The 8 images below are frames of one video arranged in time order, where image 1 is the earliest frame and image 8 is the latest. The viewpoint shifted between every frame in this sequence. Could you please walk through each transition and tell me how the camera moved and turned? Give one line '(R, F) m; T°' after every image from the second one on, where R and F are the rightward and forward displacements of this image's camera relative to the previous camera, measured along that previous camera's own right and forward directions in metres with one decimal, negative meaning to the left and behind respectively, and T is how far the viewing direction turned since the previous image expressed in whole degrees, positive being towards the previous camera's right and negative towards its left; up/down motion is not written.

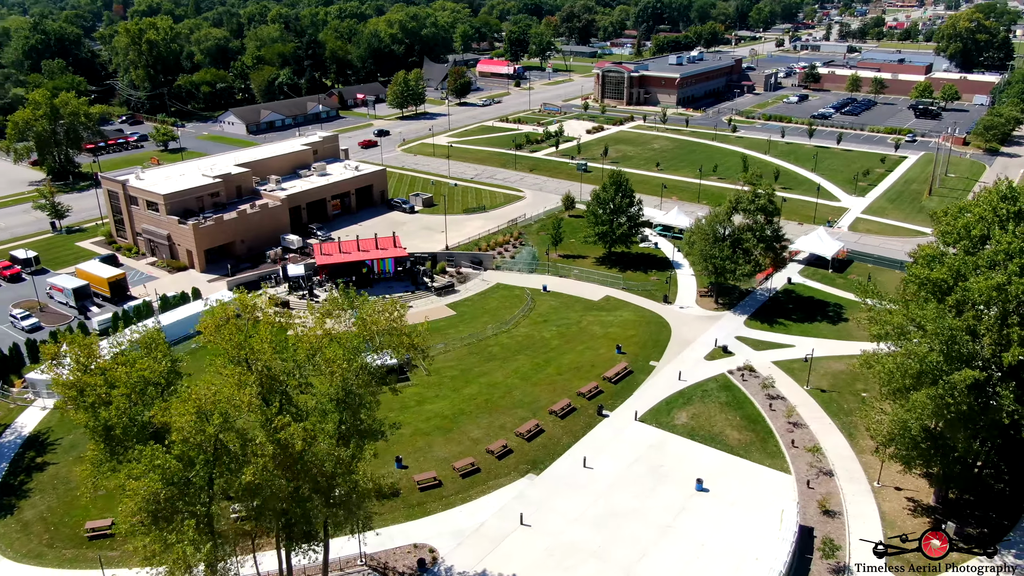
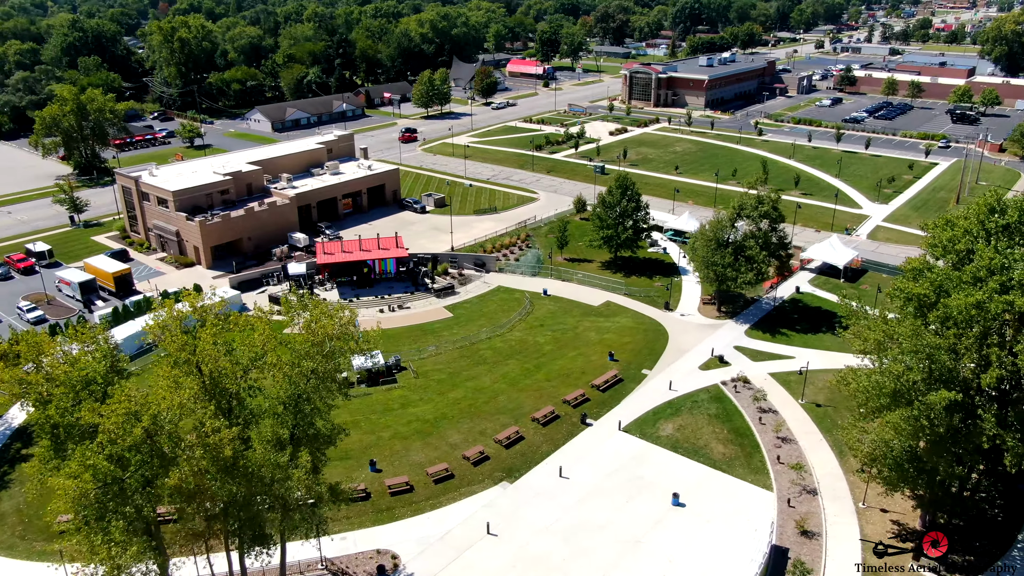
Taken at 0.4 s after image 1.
(+3.0, +0.7) m; -3°
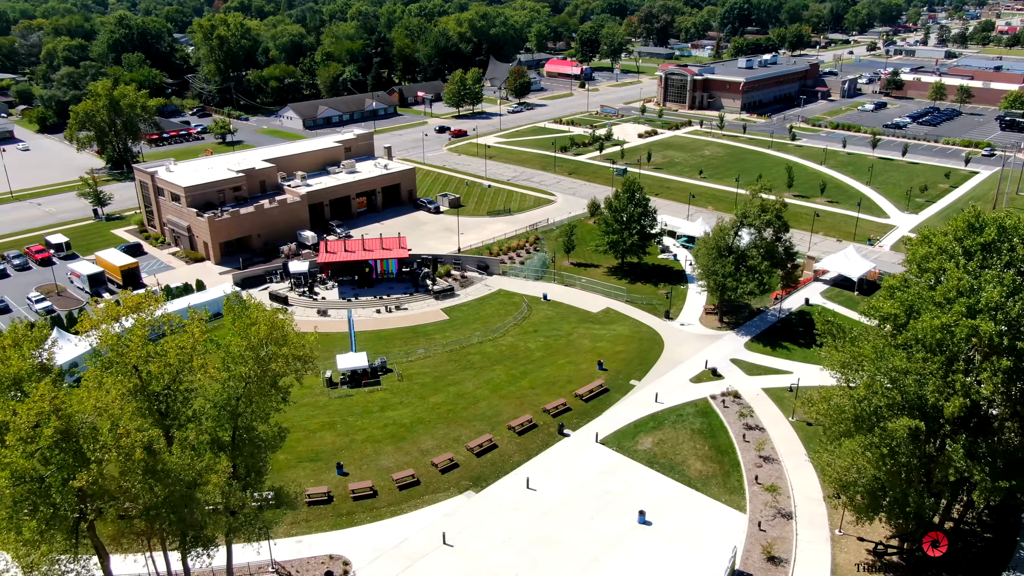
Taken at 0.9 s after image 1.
(+3.8, +0.9) m; -4°
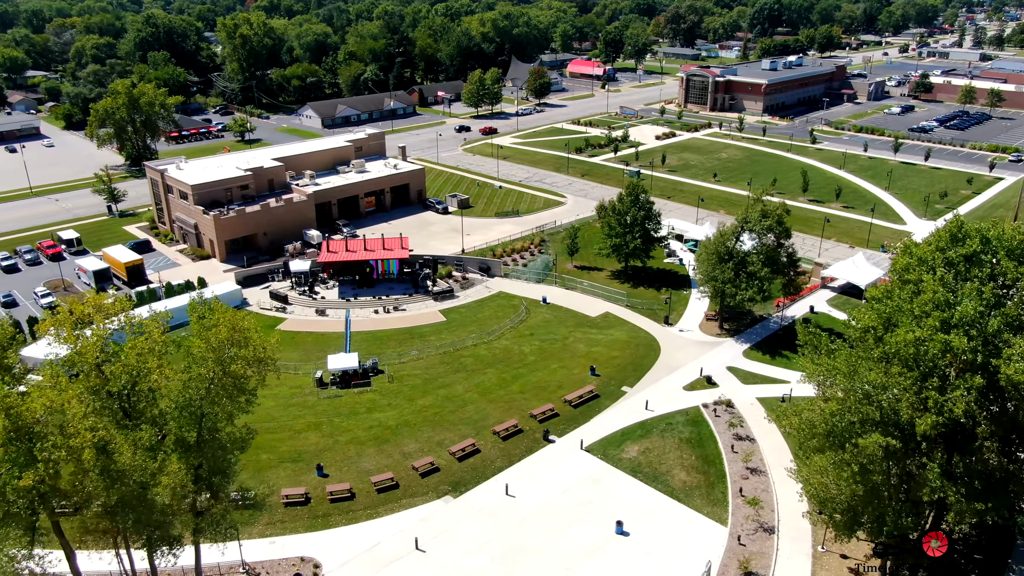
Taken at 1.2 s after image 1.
(+2.3, +0.5) m; -2°
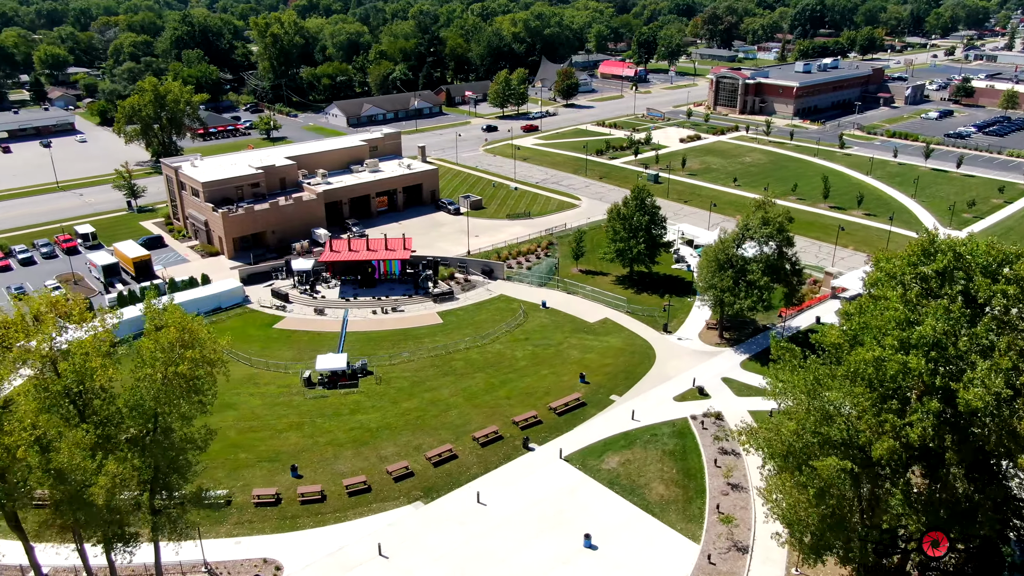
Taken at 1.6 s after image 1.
(+3.1, +0.7) m; -3°
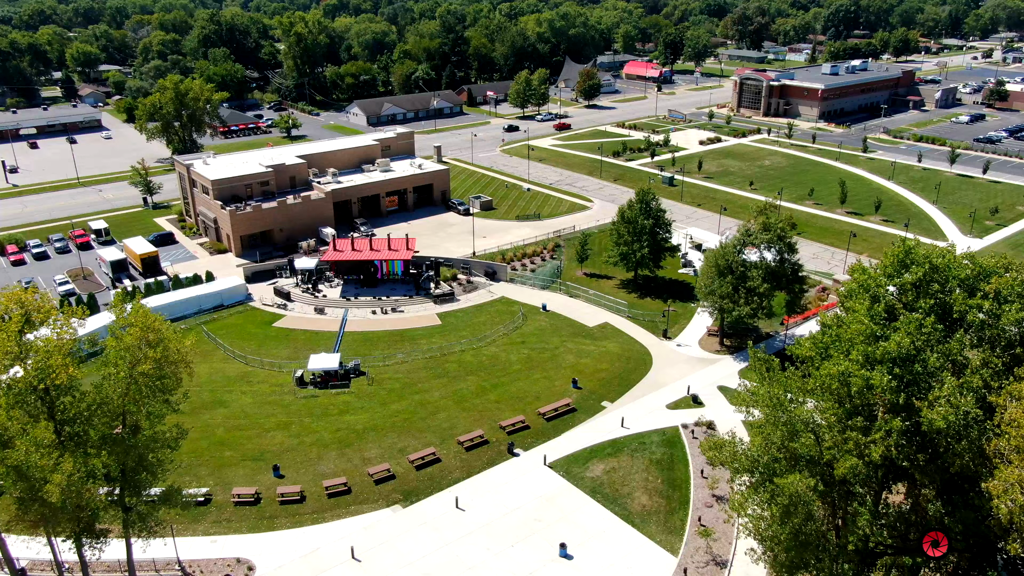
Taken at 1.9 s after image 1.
(+2.3, +0.5) m; -2°
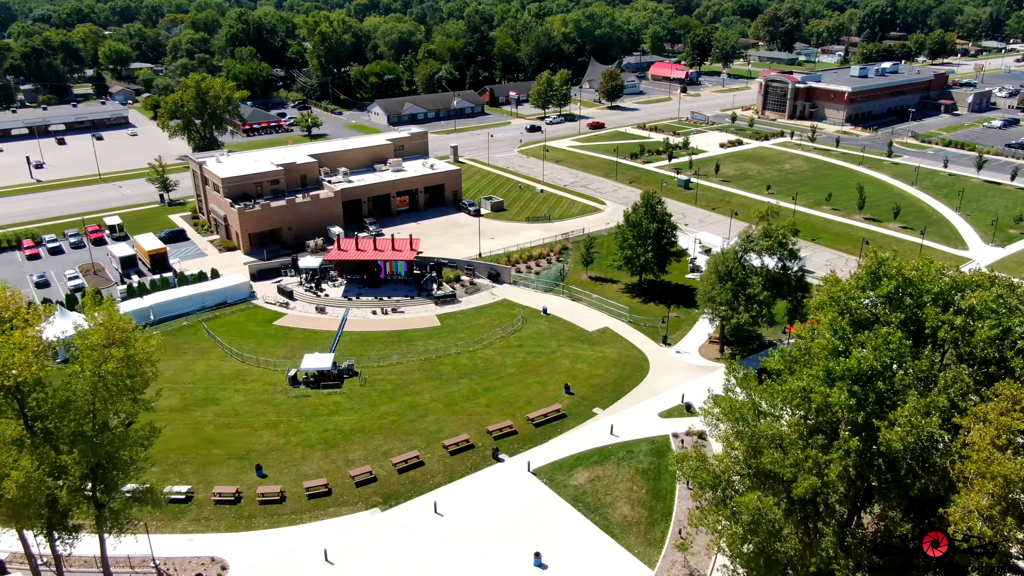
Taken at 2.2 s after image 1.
(+2.3, +0.5) m; -2°
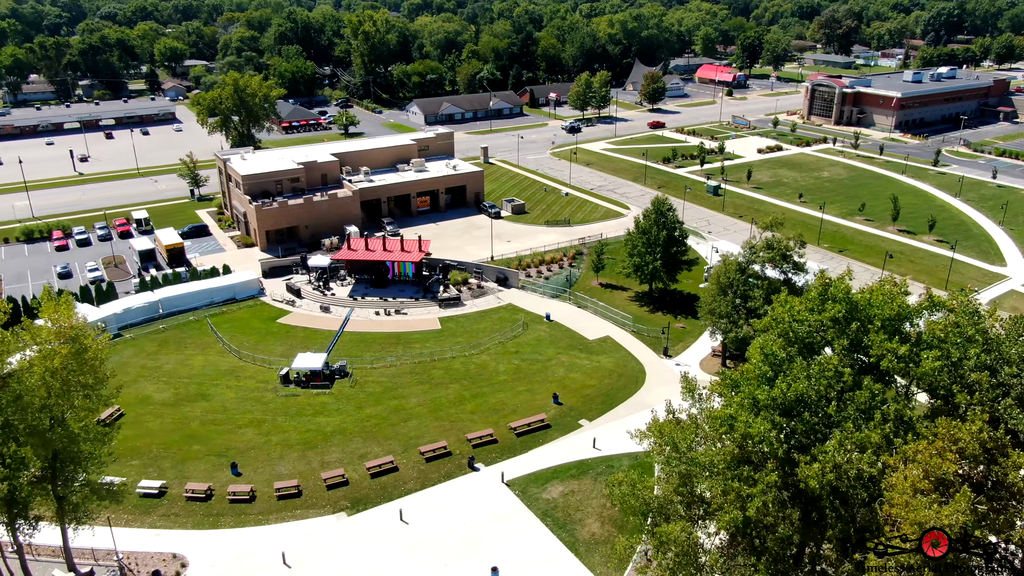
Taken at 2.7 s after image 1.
(+3.8, +0.9) m; -4°
